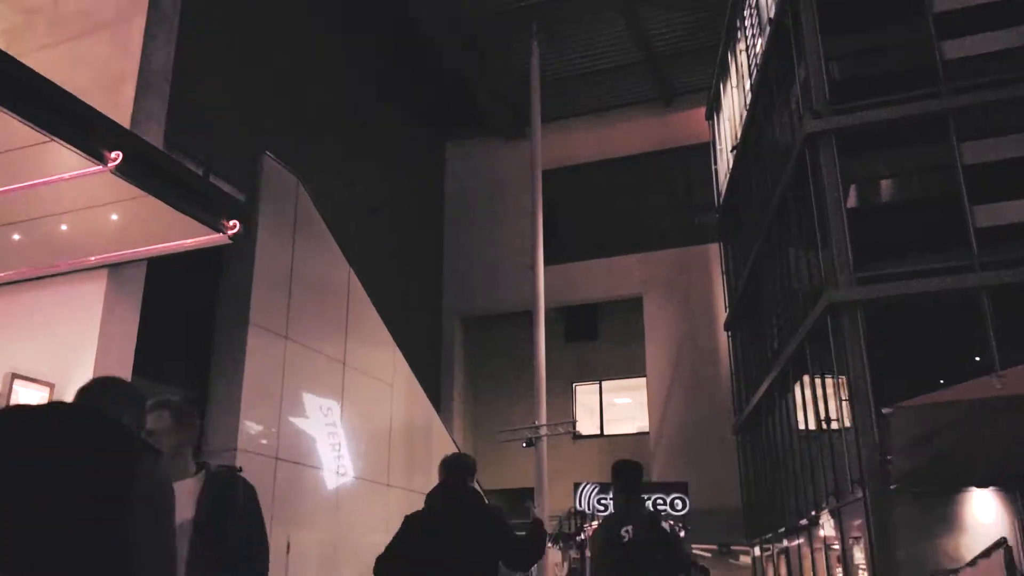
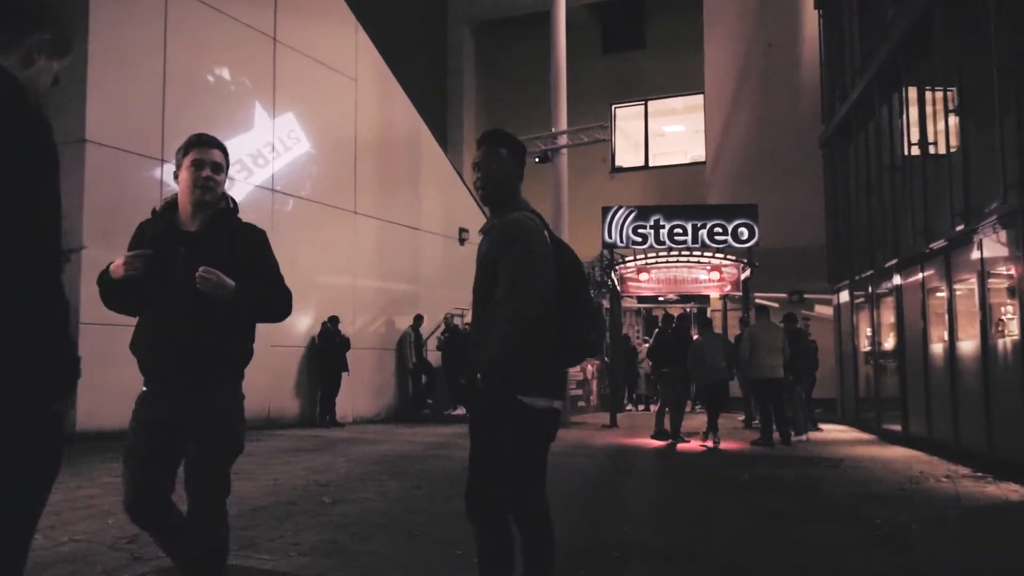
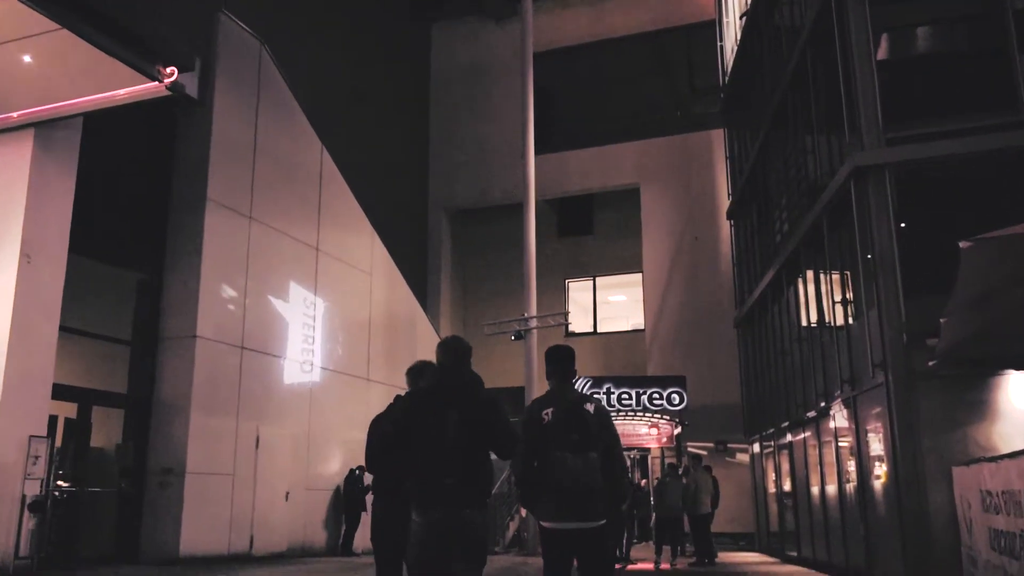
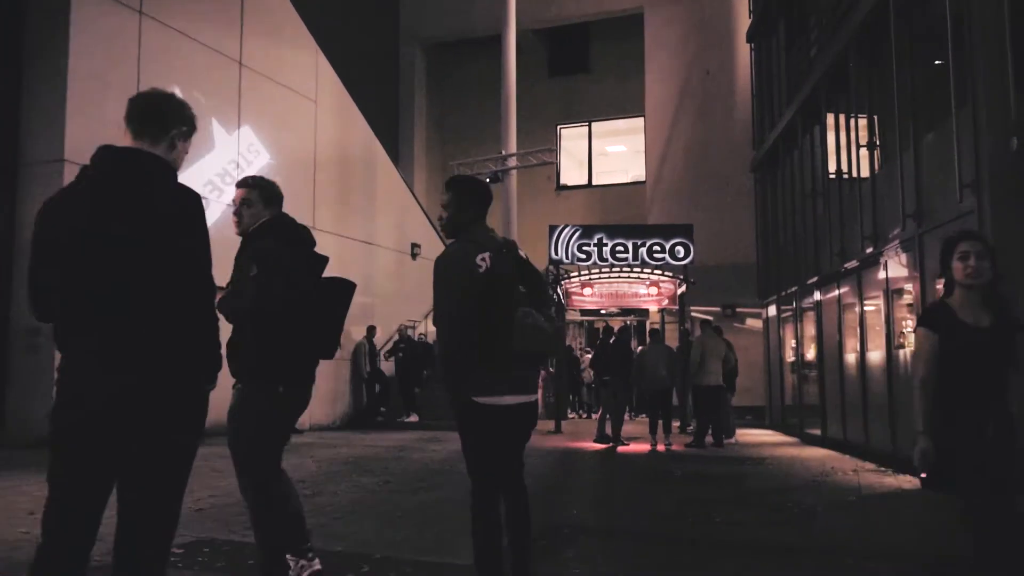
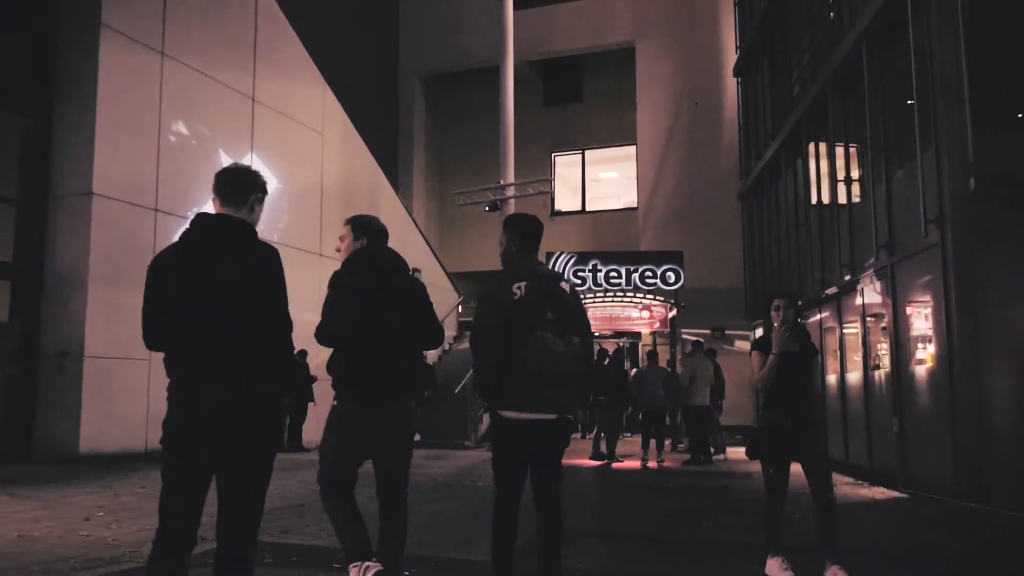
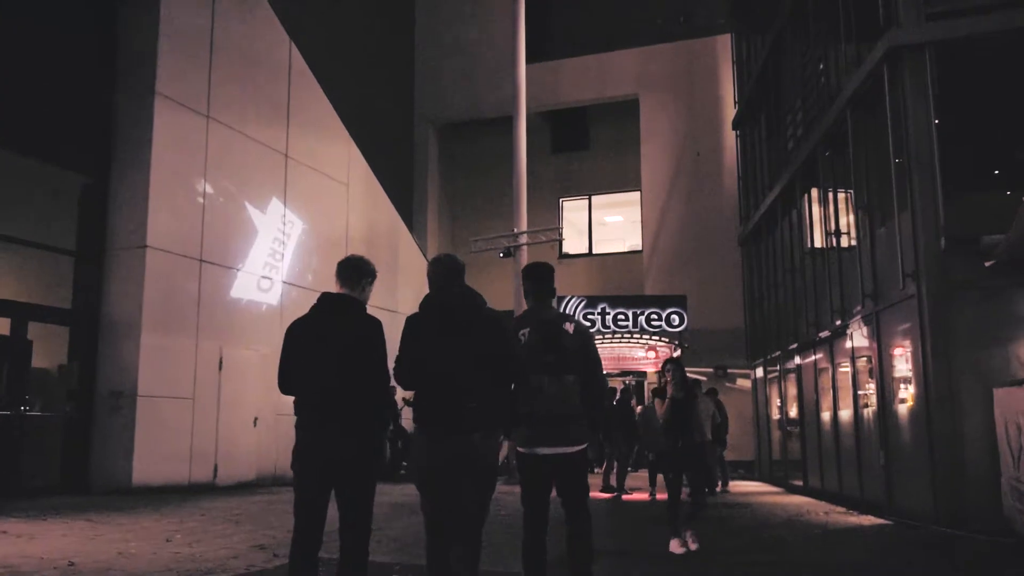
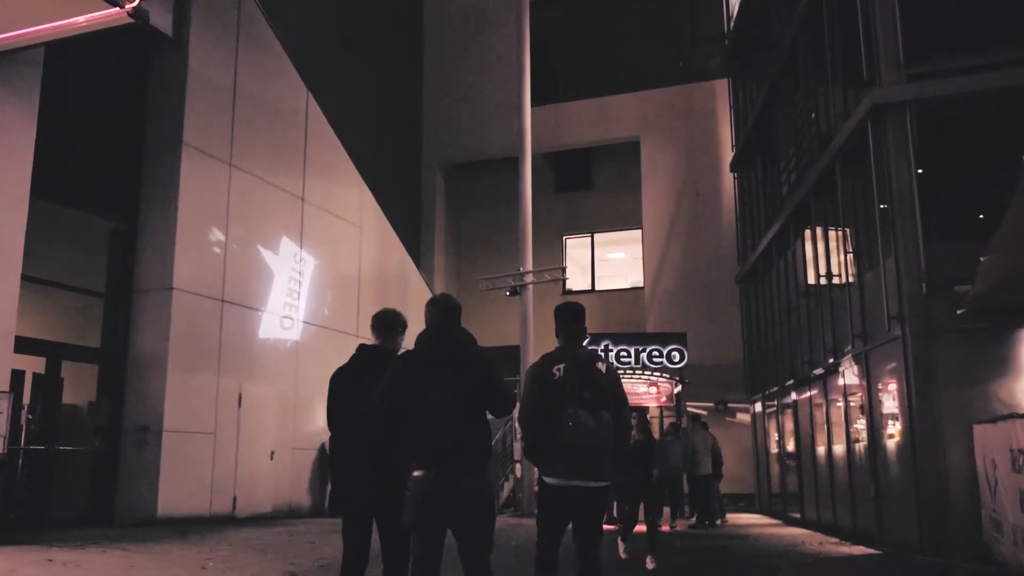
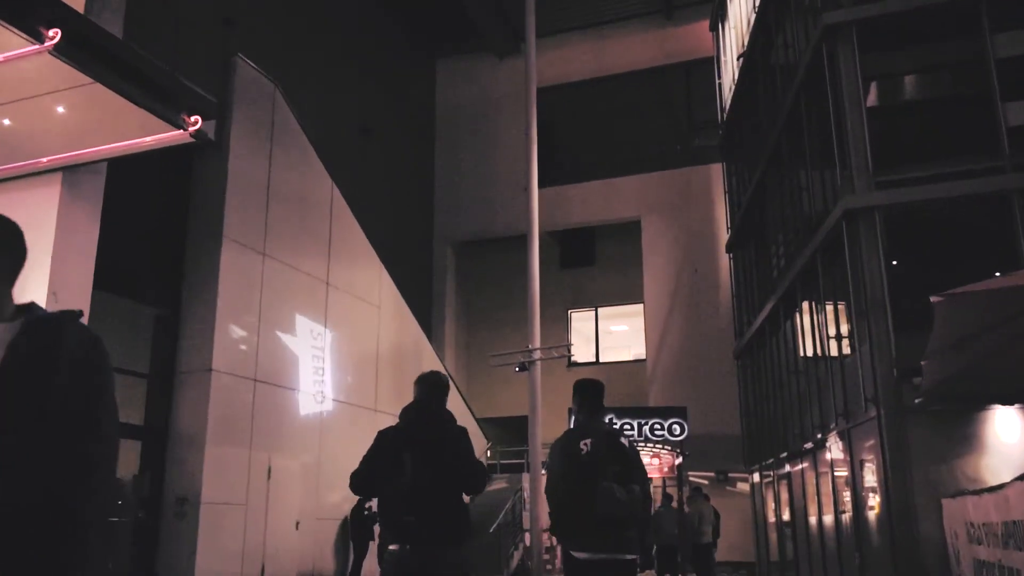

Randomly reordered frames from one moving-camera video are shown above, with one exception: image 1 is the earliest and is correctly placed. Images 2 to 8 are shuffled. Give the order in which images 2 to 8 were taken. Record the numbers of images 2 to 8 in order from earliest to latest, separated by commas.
8, 3, 7, 6, 5, 4, 2
